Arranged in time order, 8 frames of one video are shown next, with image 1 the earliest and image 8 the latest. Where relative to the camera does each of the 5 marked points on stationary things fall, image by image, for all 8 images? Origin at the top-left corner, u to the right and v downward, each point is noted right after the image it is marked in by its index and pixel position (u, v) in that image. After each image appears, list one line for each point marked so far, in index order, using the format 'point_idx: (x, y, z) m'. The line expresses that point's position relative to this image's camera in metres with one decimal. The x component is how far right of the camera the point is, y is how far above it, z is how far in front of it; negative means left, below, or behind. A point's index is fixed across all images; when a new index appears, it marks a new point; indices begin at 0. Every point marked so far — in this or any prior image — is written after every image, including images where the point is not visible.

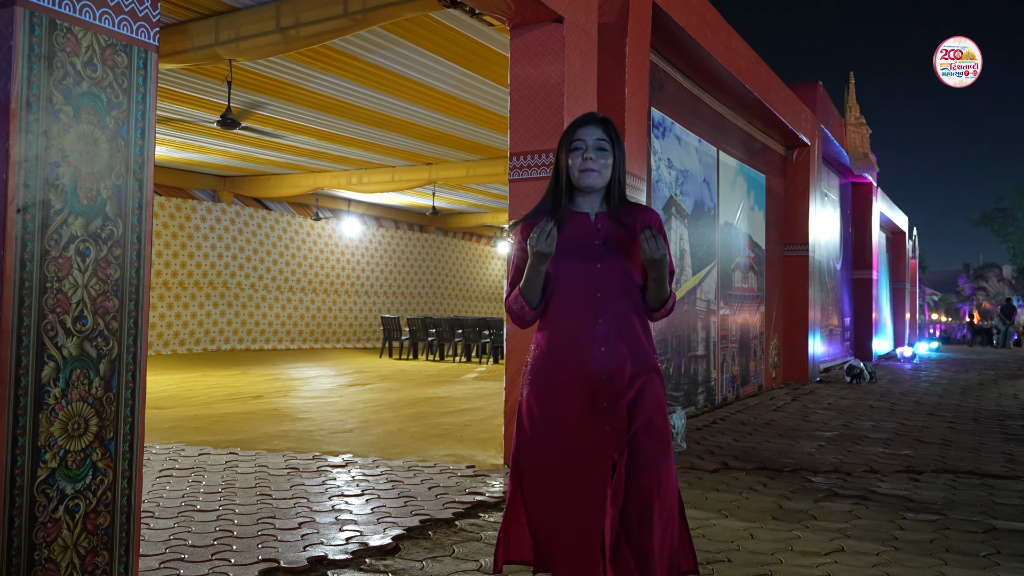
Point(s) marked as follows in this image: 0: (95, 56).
0: (-1.3, +0.7, +2.7) m
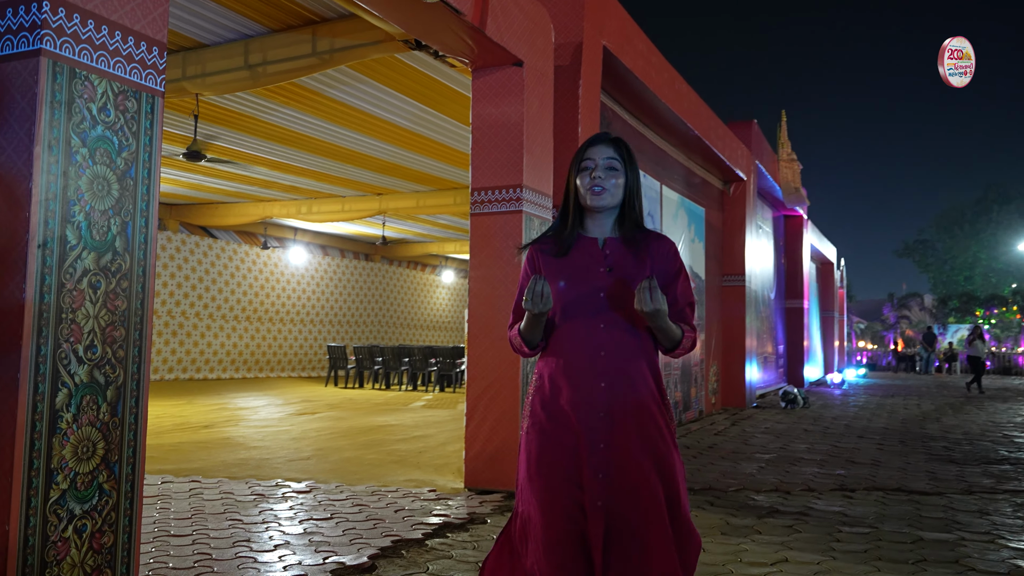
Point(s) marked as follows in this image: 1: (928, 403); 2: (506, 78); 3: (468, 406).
0: (-1.4, +0.6, +2.9) m
1: (+7.2, -2.0, +15.1) m
2: (-0.1, +1.5, +6.0) m
3: (-0.3, -0.8, +6.0) m
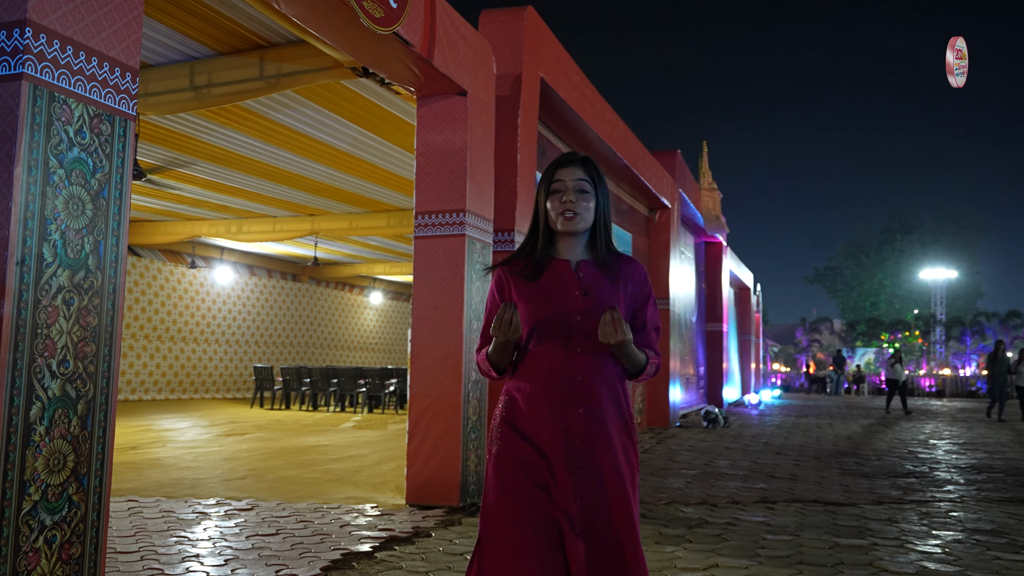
0: (-1.5, +0.6, +3.0) m
1: (+6.0, -2.5, +15.9) m
2: (-0.5, +1.3, +6.2) m
3: (-0.7, -0.9, +6.1) m
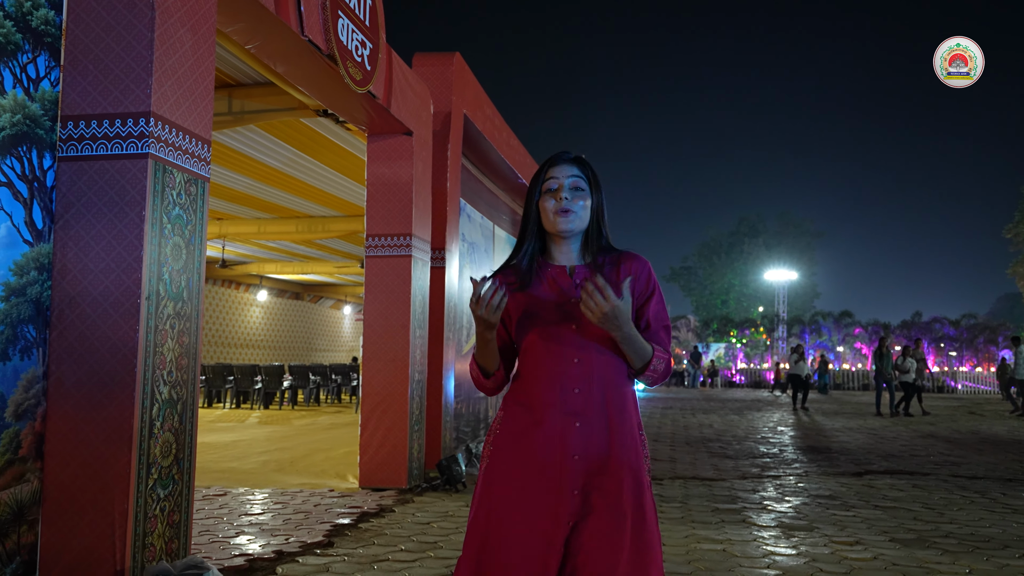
0: (-1.5, +0.4, +3.9) m
1: (+3.8, -2.6, +17.7) m
2: (-1.0, +1.2, +7.2) m
3: (-1.2, -1.1, +7.1) m
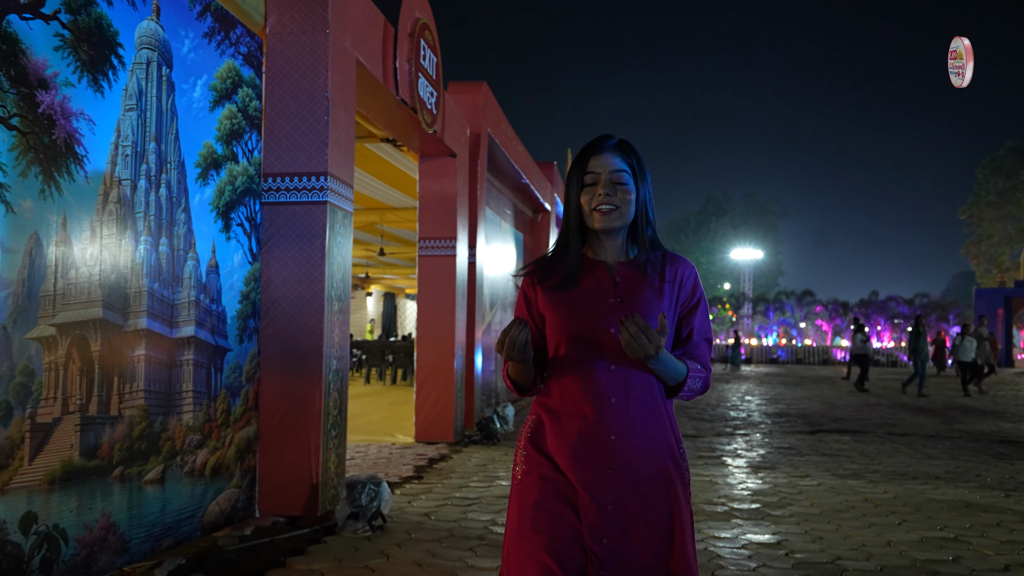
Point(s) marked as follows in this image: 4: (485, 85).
0: (-1.1, +0.4, +5.5) m
1: (+3.7, -2.2, +19.7) m
2: (-0.7, +1.3, +8.9) m
3: (-0.9, -1.0, +8.8) m
4: (-0.3, +2.3, +9.9) m
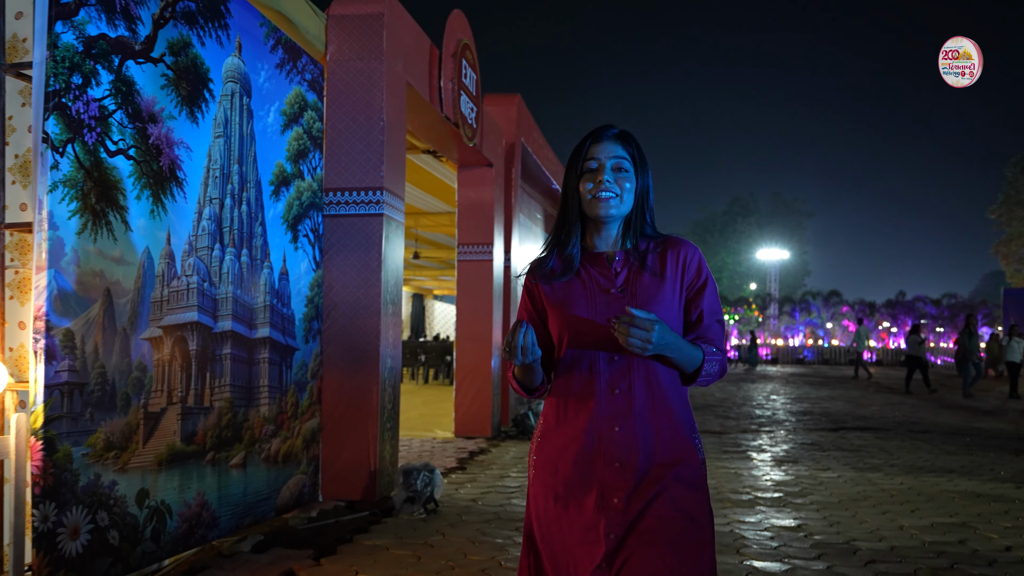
0: (-0.8, +0.4, +6.0) m
1: (+4.4, -2.2, +20.0) m
2: (-0.3, +1.2, +9.4) m
3: (-0.6, -1.0, +9.3) m
4: (+0.1, +2.3, +10.4) m
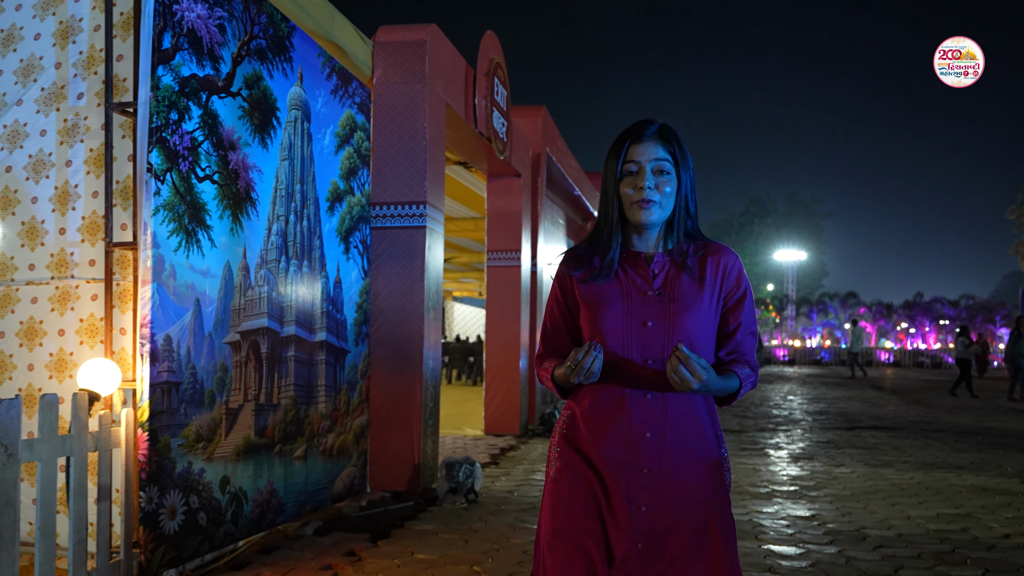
0: (-0.6, +0.3, +6.5) m
1: (+4.9, -2.3, +20.4) m
2: (0.0, +1.2, +9.8) m
3: (-0.3, -1.1, +9.8) m
4: (+0.4, +2.2, +10.9) m
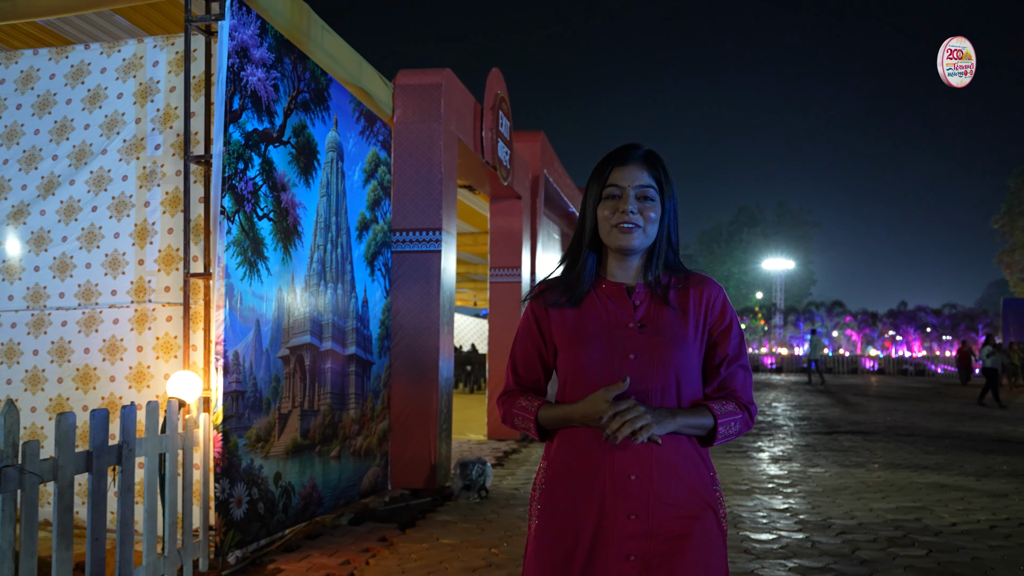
0: (-0.5, +0.2, +7.2) m
1: (+4.8, -2.5, +21.1) m
2: (0.0, +1.0, +10.5) m
3: (-0.3, -1.2, +10.5) m
4: (+0.4, +2.0, +11.6) m
